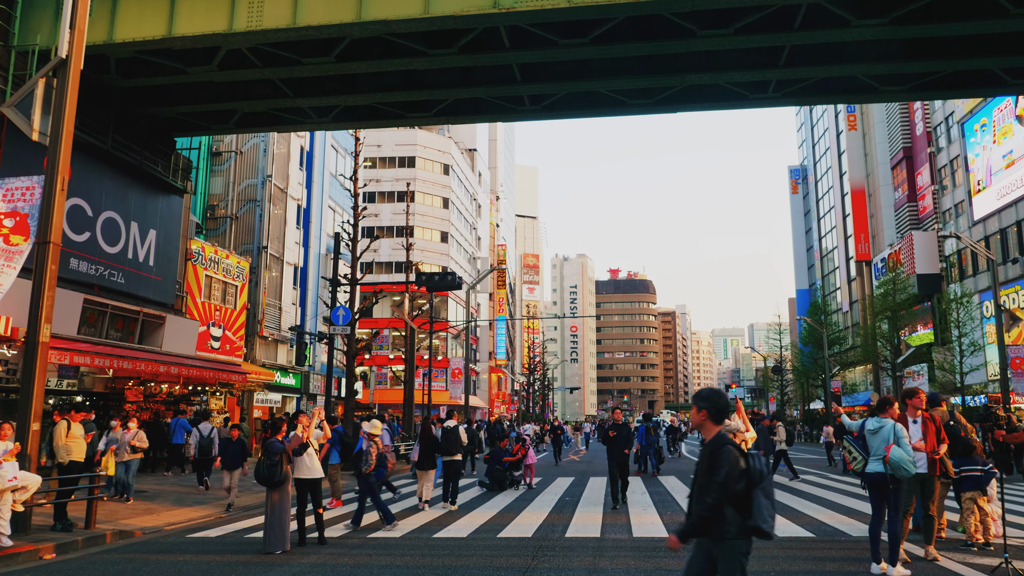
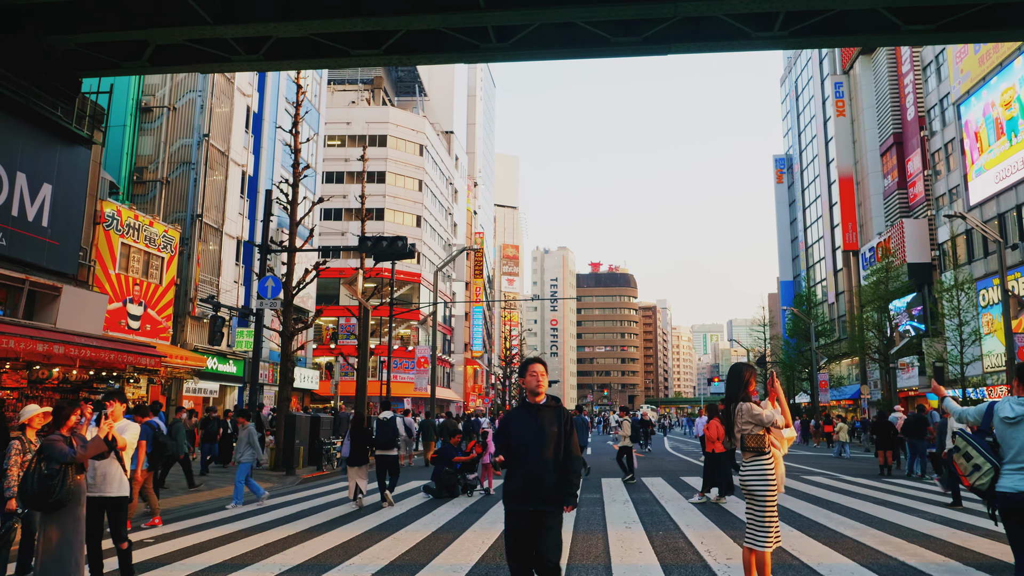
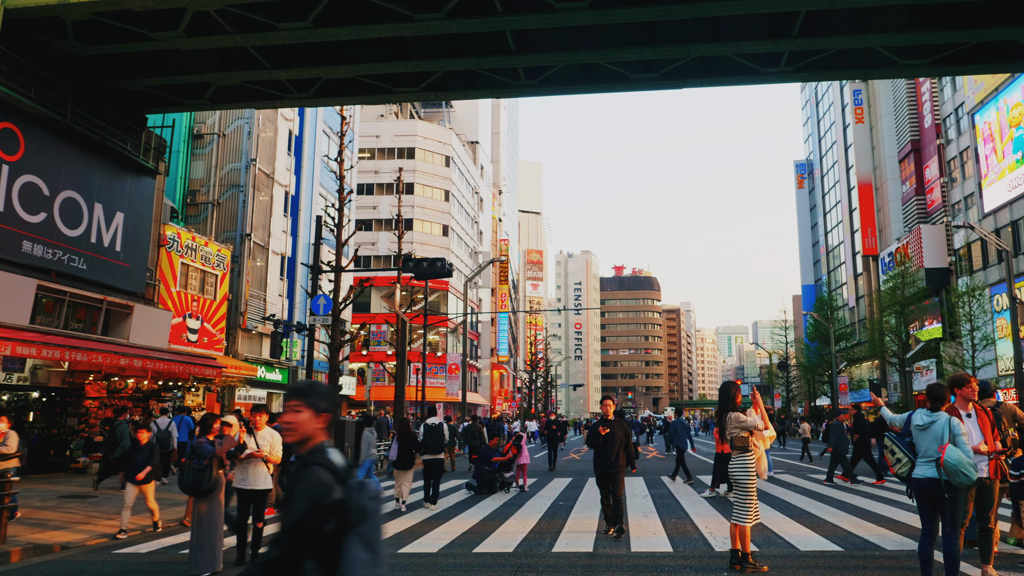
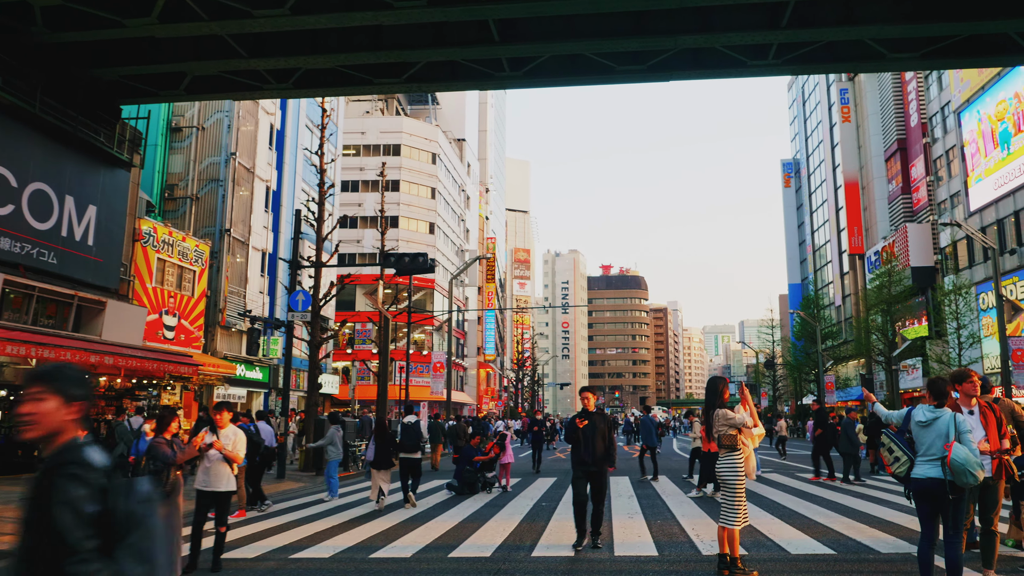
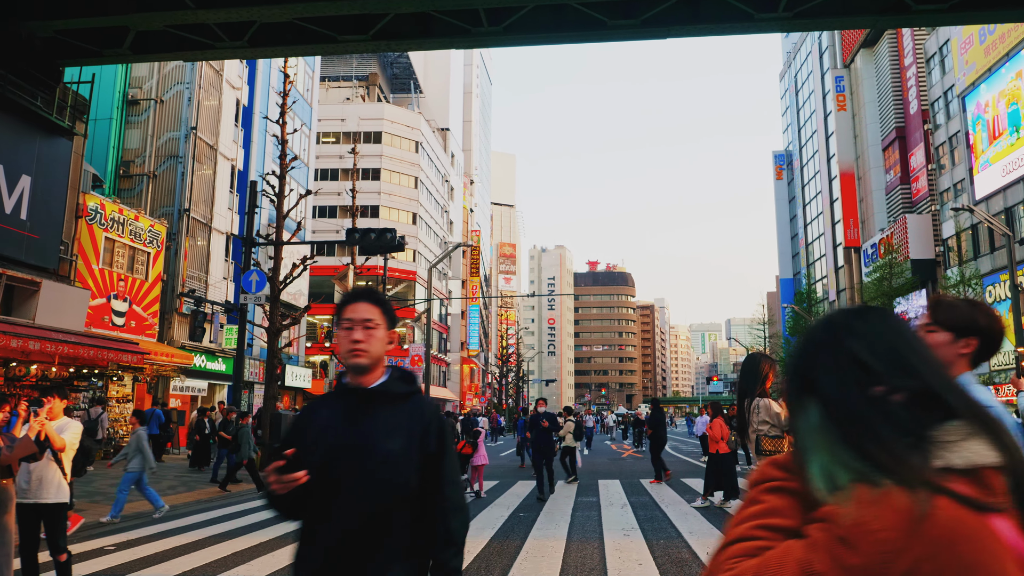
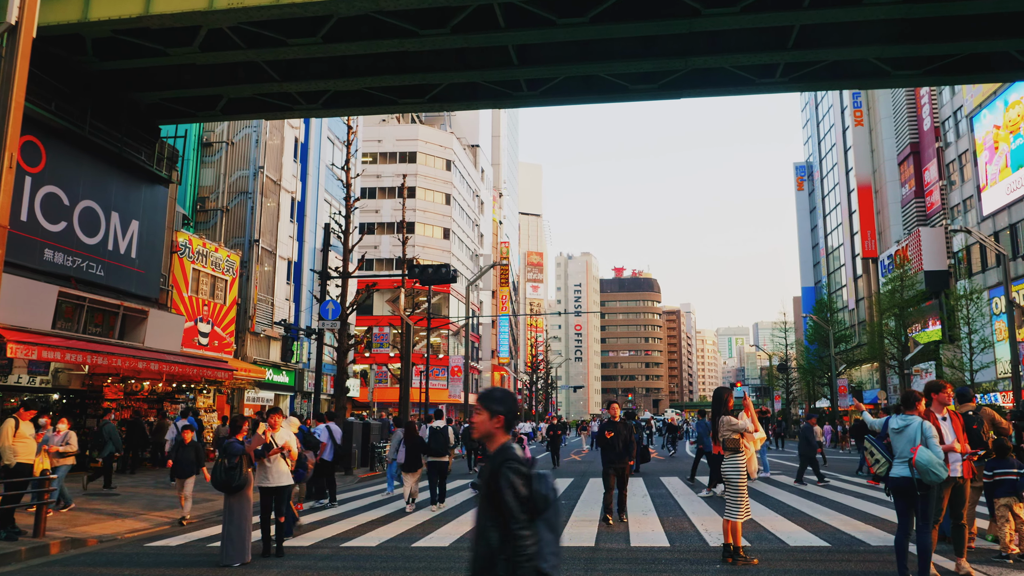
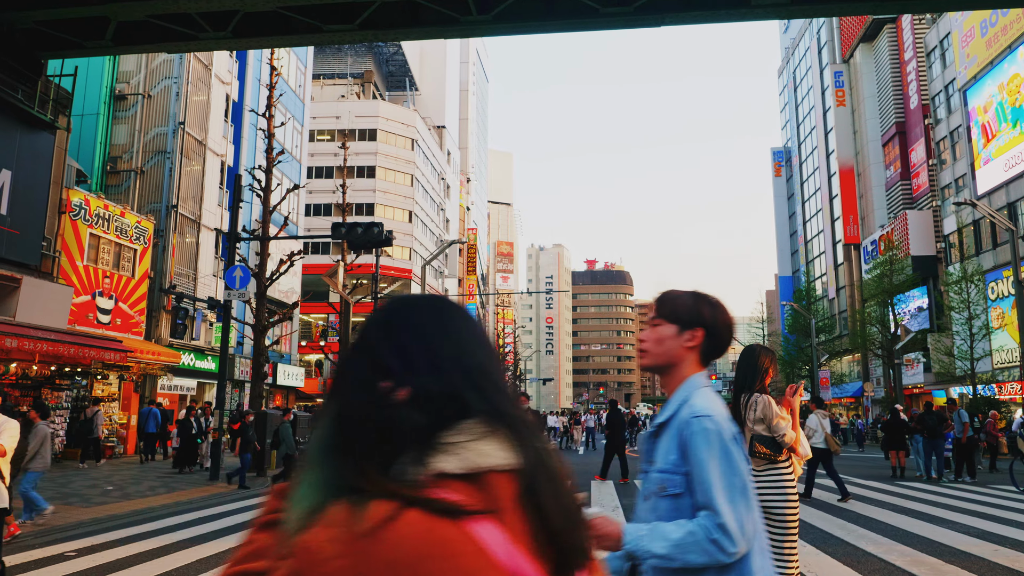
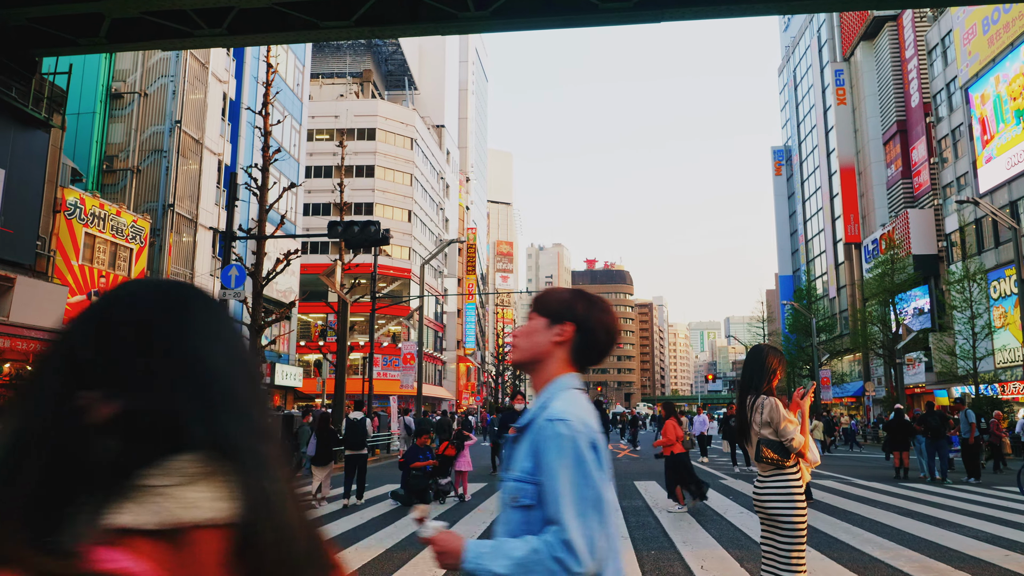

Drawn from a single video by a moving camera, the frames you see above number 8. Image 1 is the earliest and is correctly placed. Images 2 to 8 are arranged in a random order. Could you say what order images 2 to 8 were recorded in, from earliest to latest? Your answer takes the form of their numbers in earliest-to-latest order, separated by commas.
6, 3, 4, 2, 5, 7, 8
